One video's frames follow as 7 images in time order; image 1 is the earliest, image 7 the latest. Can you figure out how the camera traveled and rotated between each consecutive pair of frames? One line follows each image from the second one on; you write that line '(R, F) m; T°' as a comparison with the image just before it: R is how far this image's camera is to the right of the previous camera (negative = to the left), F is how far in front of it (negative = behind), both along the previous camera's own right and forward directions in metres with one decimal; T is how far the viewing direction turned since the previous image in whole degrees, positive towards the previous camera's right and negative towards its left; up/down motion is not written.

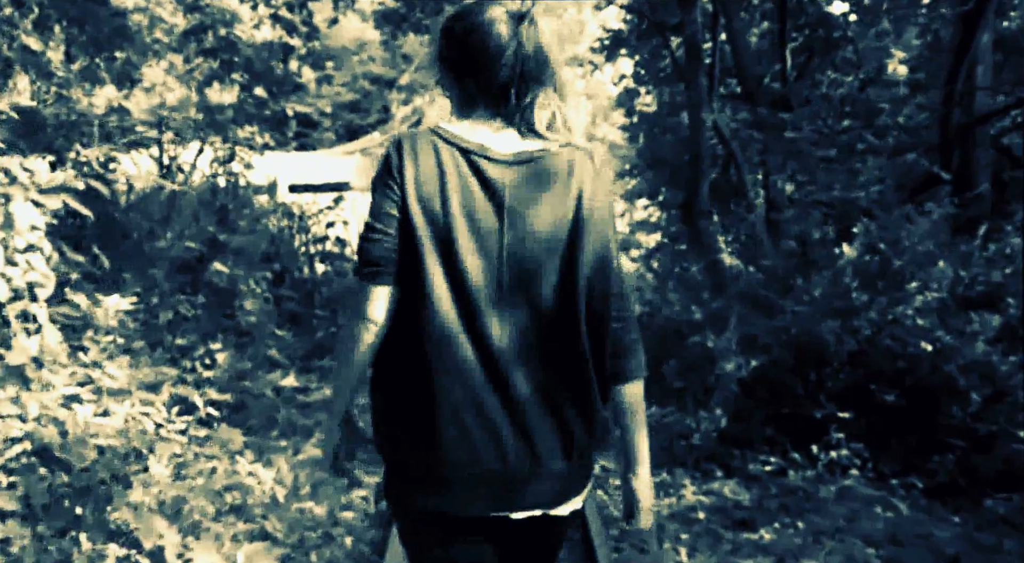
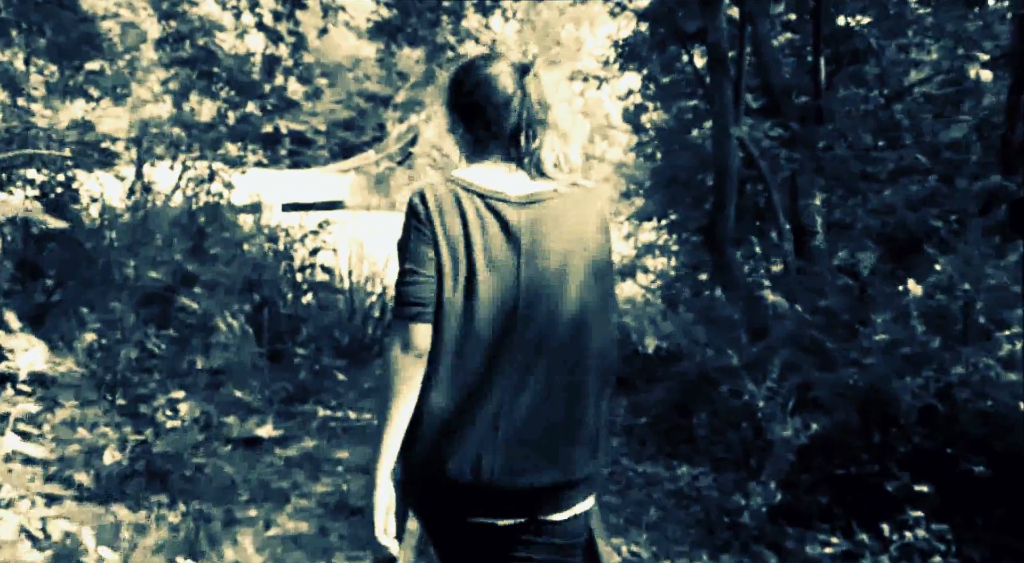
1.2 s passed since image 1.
(-0.1, +0.7) m; 0°
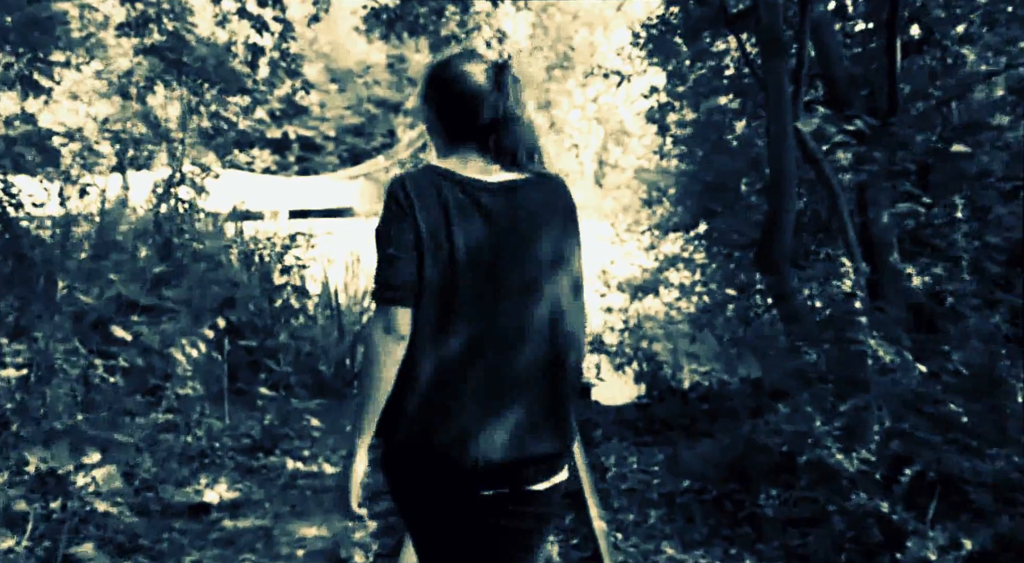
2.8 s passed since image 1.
(0.0, +1.0) m; -1°
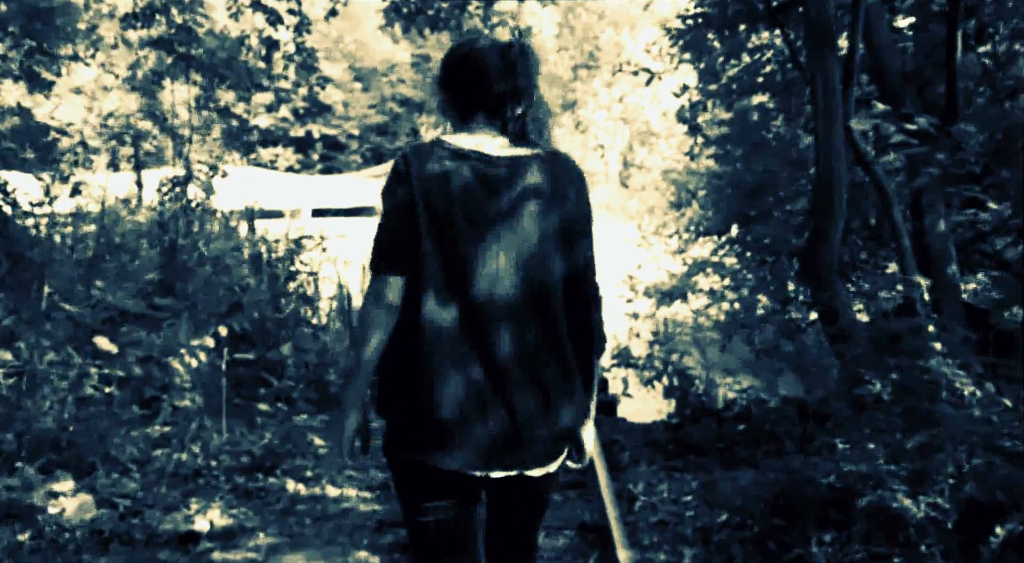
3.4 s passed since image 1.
(0.0, +0.4) m; -1°
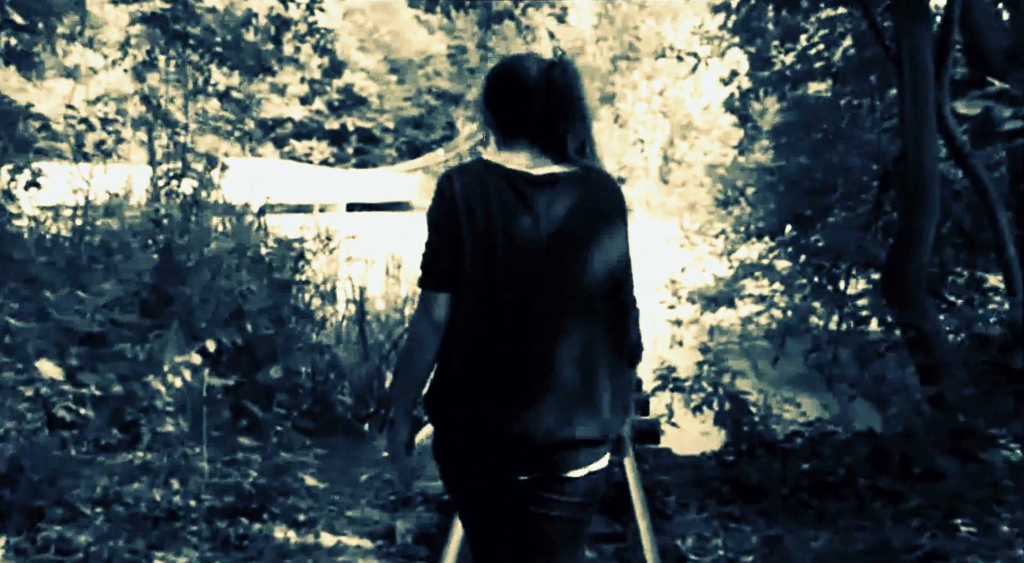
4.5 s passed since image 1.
(0.0, +0.7) m; -2°
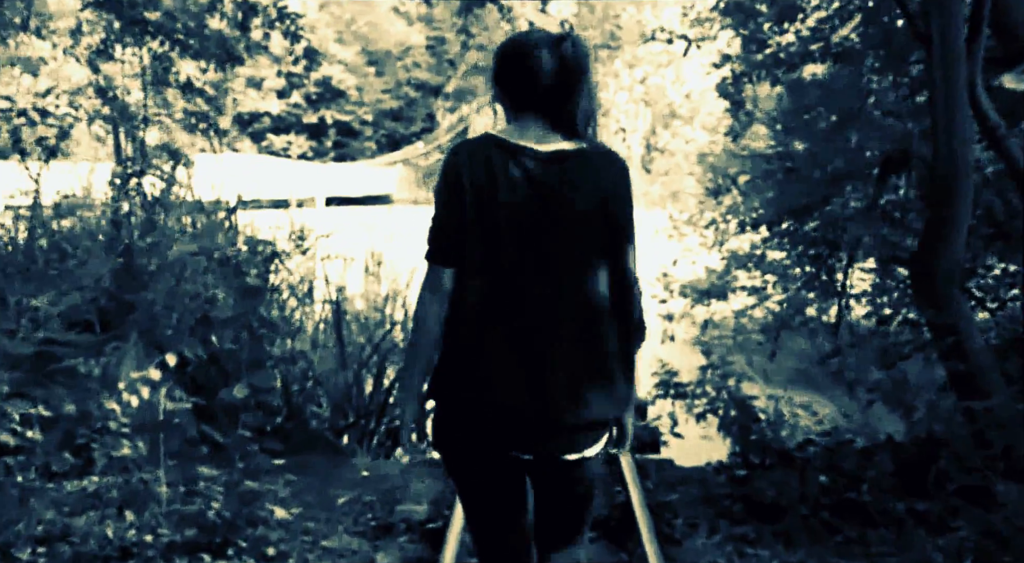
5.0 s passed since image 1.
(0.0, +0.4) m; +1°
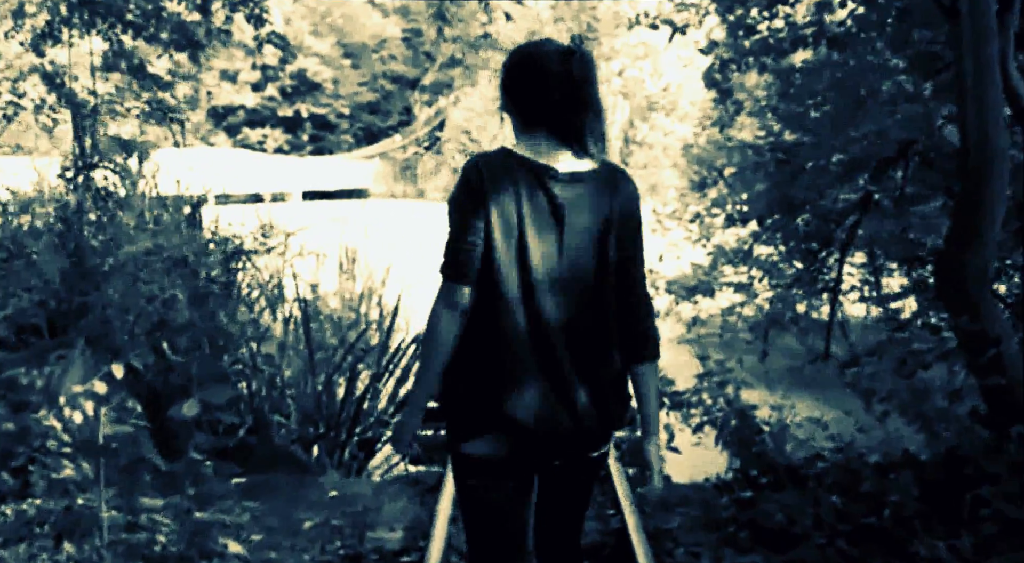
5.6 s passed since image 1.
(0.0, +0.4) m; +1°
